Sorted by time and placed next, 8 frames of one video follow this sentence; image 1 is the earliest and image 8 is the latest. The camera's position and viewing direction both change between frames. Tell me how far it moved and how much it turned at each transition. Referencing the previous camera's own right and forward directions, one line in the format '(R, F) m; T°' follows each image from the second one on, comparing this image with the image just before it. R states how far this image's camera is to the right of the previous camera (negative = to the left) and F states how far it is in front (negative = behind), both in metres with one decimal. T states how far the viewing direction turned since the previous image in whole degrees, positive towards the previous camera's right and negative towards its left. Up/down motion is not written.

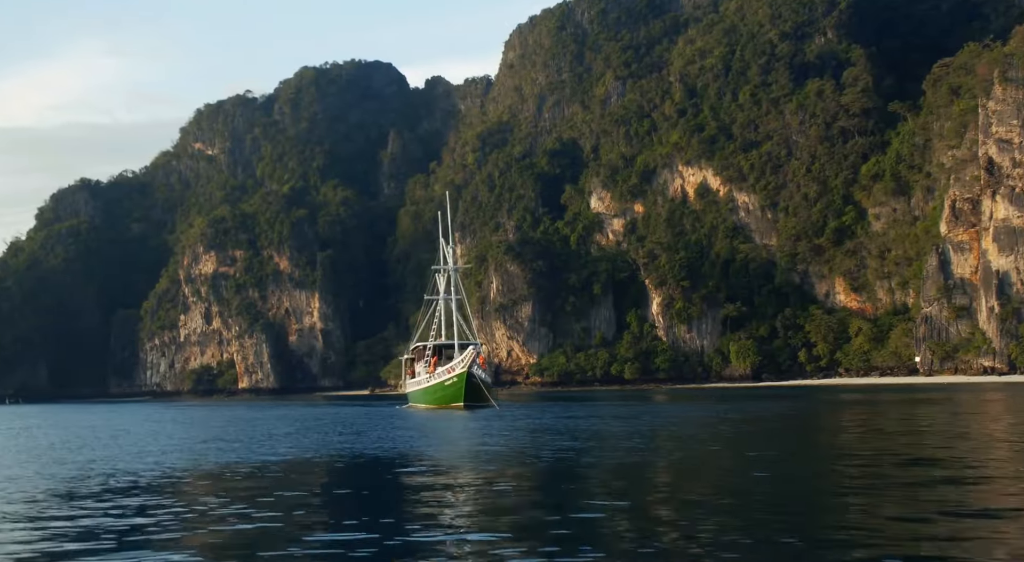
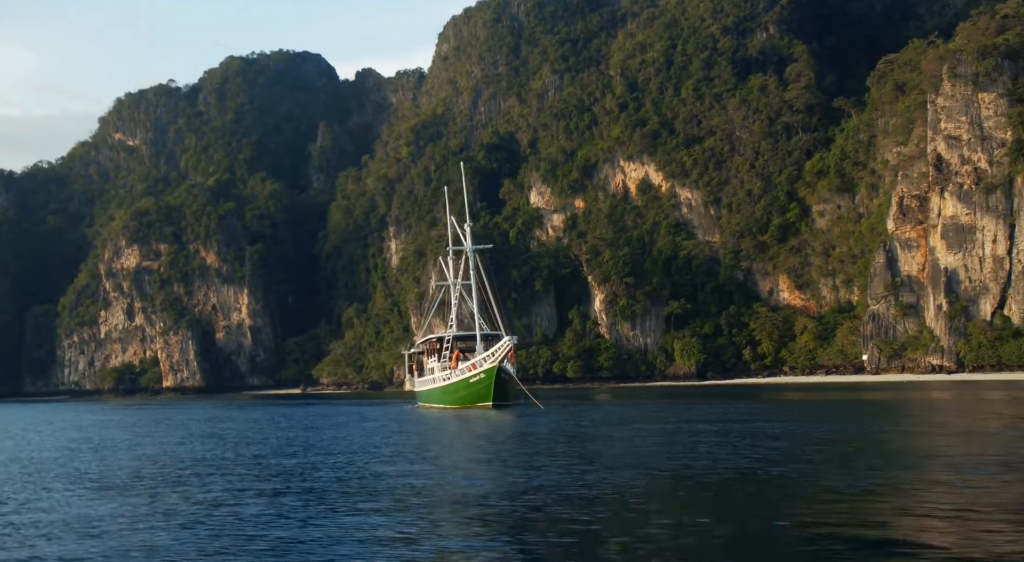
(-1.1, +2.4) m; +4°
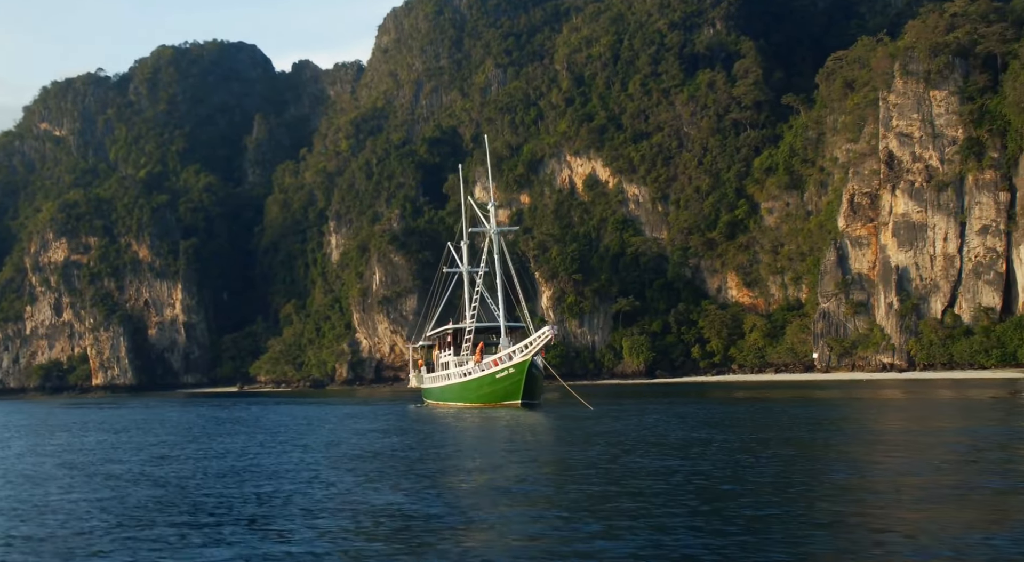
(-0.9, +1.7) m; +3°
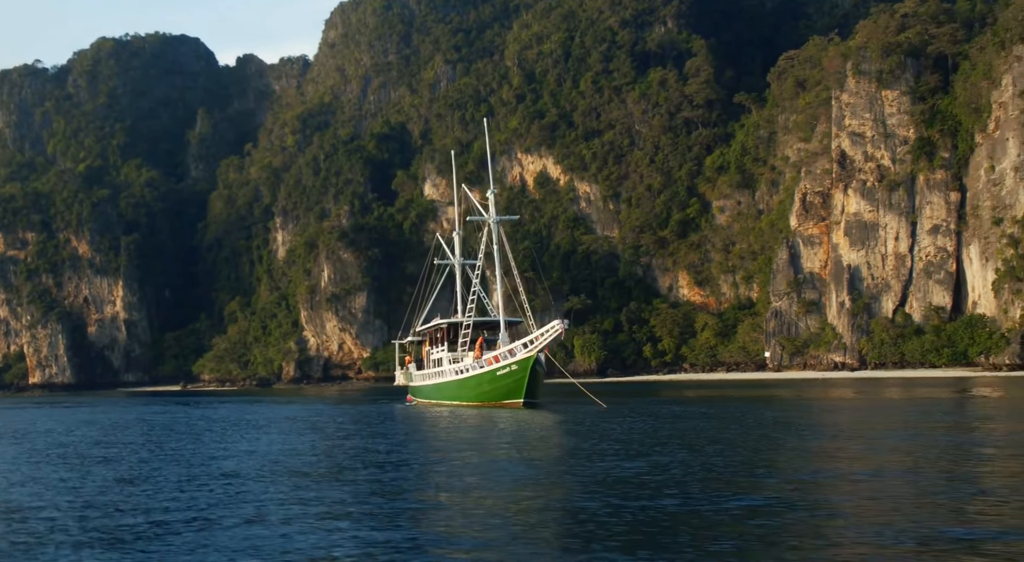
(-0.4, +0.9) m; +3°
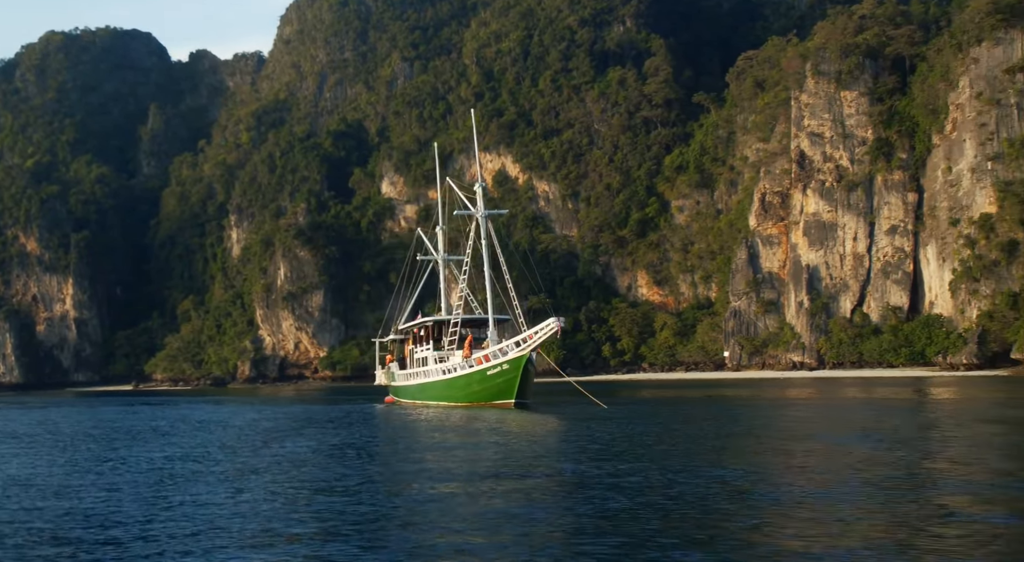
(-0.3, +0.5) m; +2°
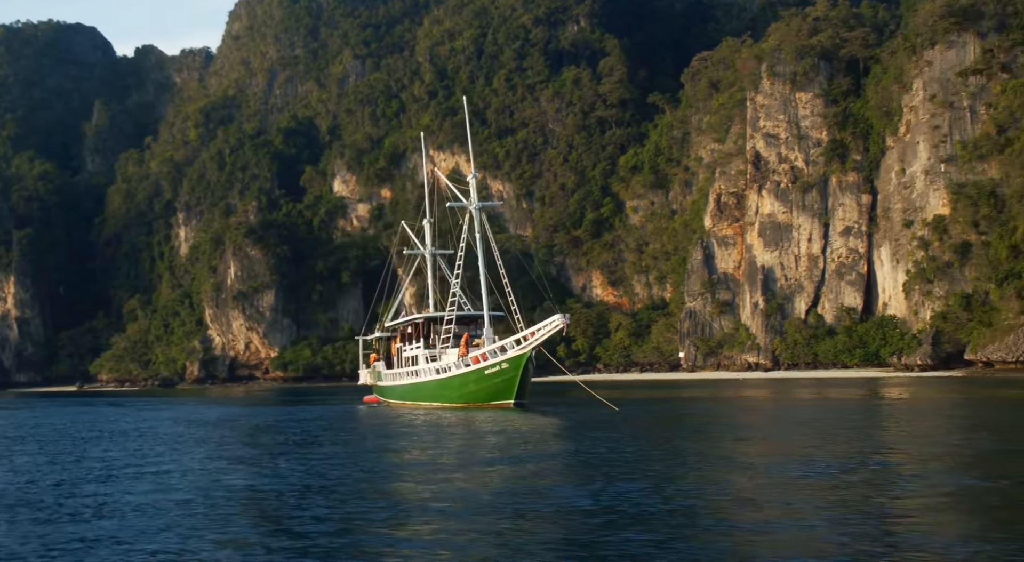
(-0.4, +0.6) m; +3°
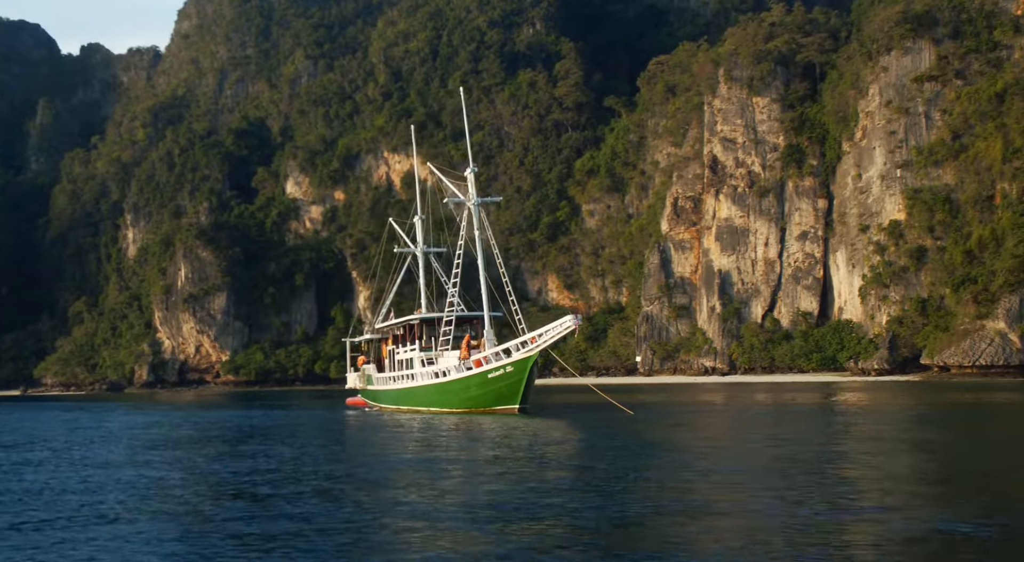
(-0.4, +0.6) m; +3°
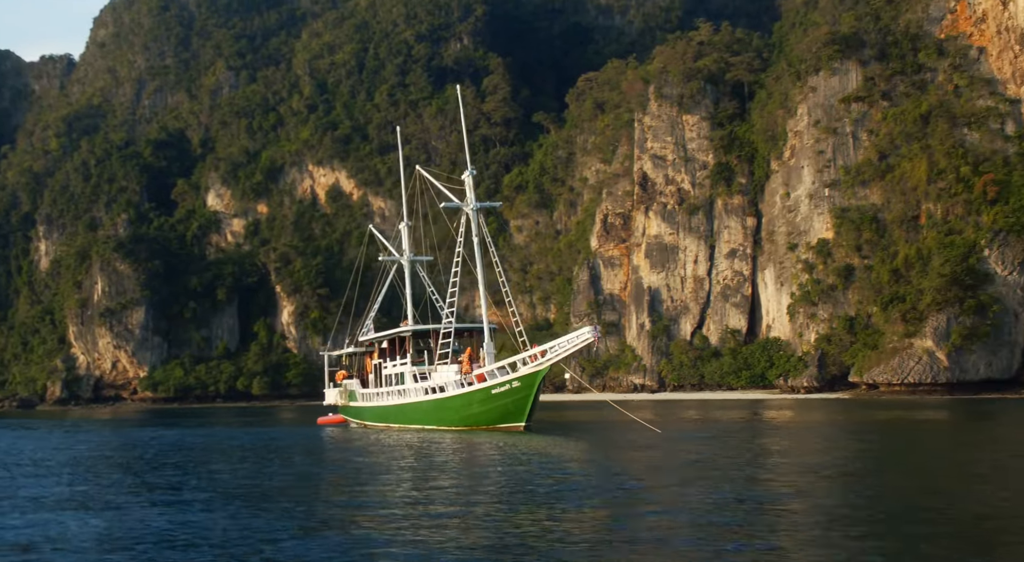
(-0.6, +0.8) m; +4°
